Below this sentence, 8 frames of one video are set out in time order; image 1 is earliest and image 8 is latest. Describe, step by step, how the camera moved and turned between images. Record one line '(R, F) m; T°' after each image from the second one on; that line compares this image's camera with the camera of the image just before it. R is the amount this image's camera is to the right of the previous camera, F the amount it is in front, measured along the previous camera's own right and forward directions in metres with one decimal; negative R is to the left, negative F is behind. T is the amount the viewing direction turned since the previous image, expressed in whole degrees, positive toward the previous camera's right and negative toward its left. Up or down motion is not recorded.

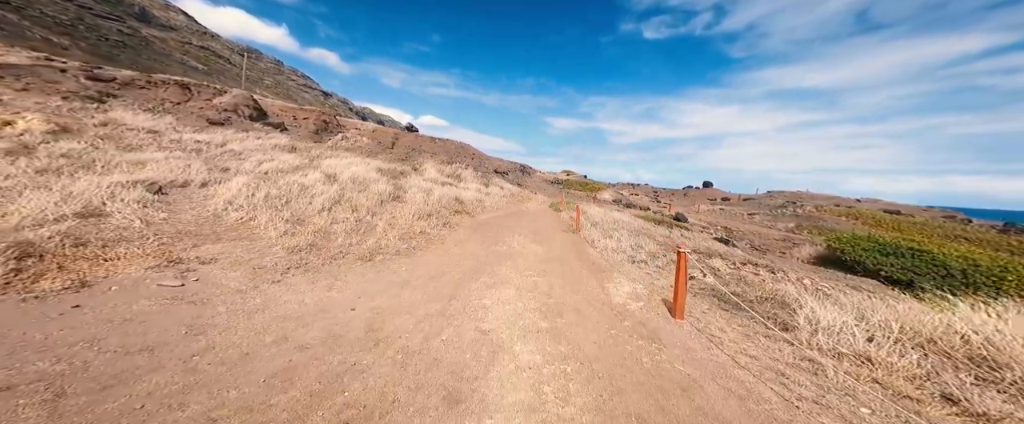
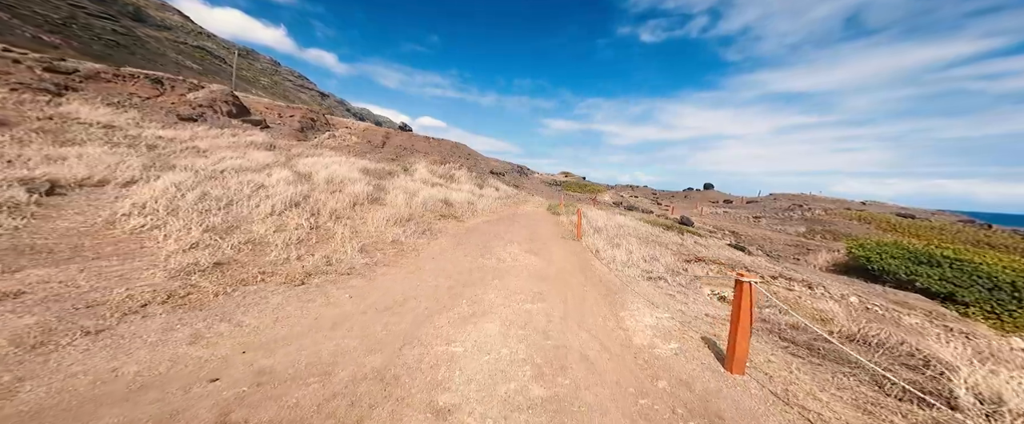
(+0.3, +1.9) m; 0°
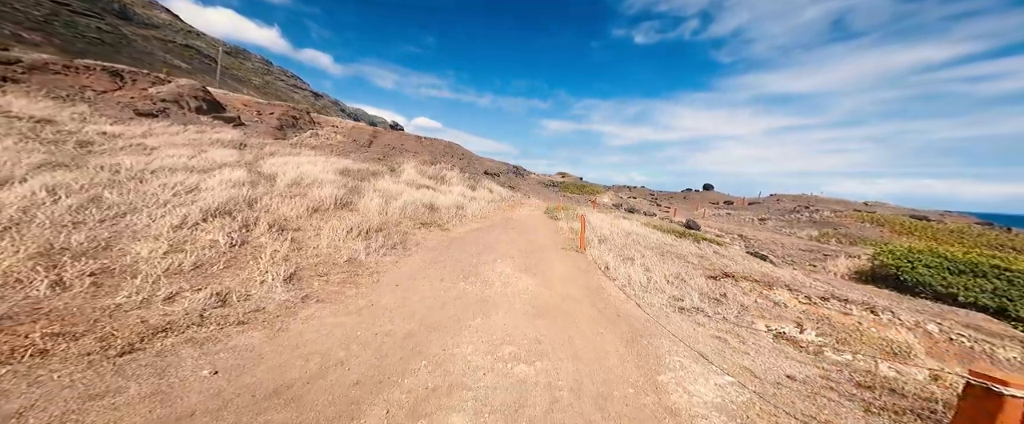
(+0.2, +2.1) m; +1°
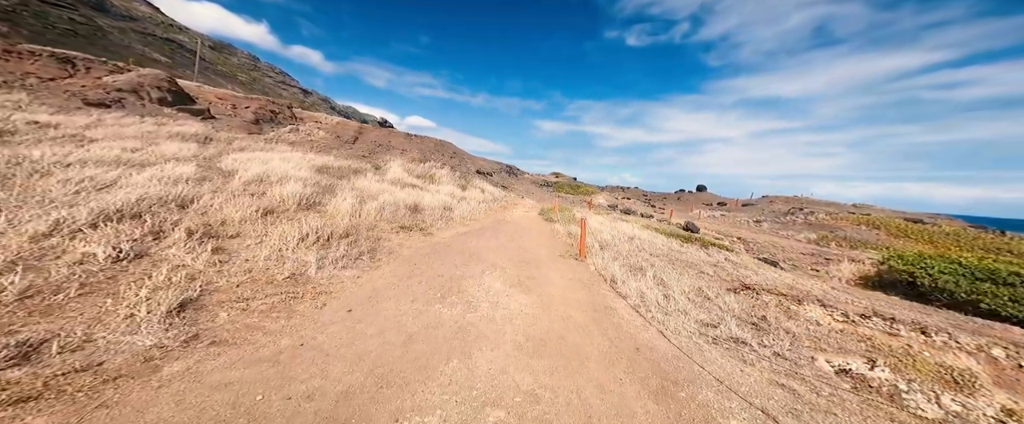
(+0.1, +1.5) m; +2°
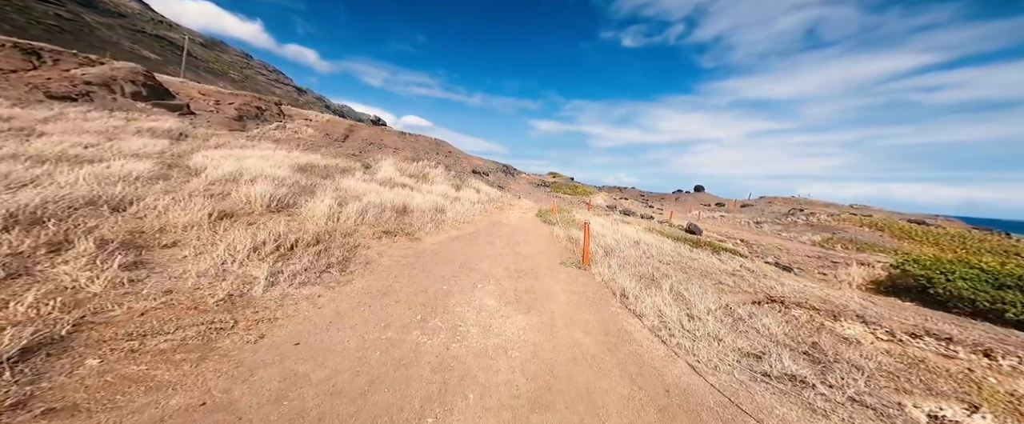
(0.0, +1.1) m; +1°
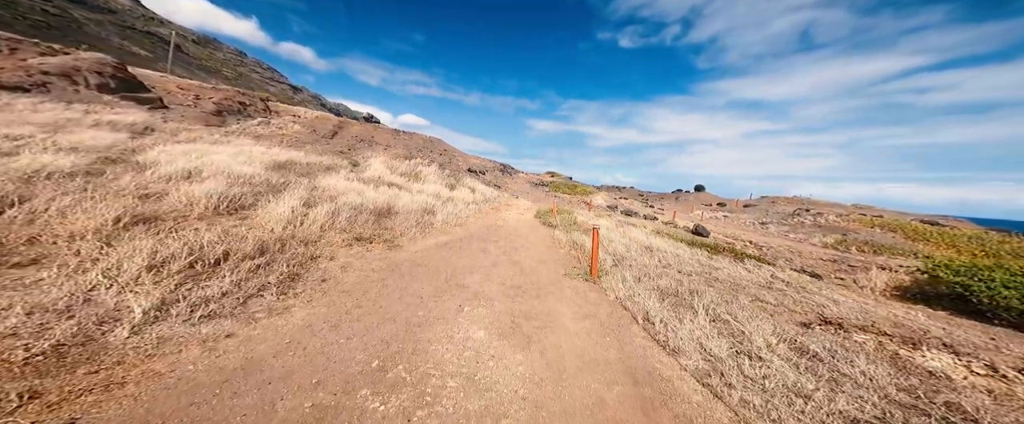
(+0.1, +1.5) m; 0°
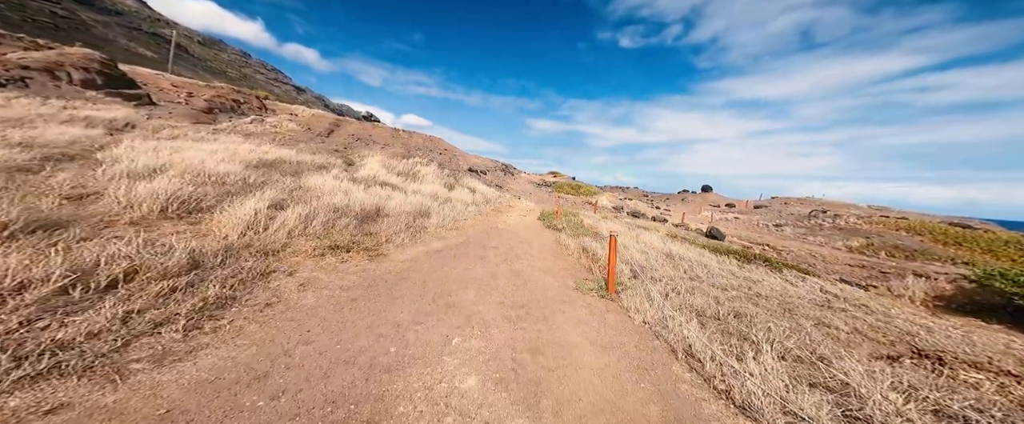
(0.0, +1.3) m; -1°
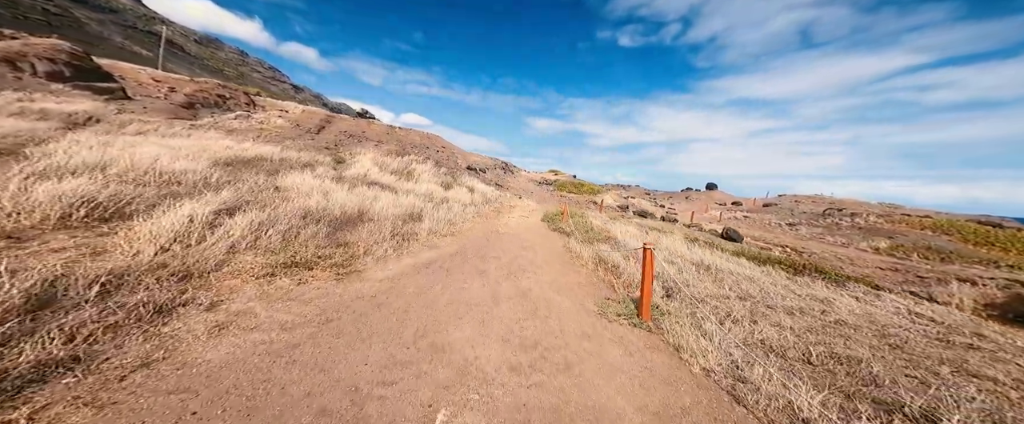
(-0.1, +1.6) m; 0°
